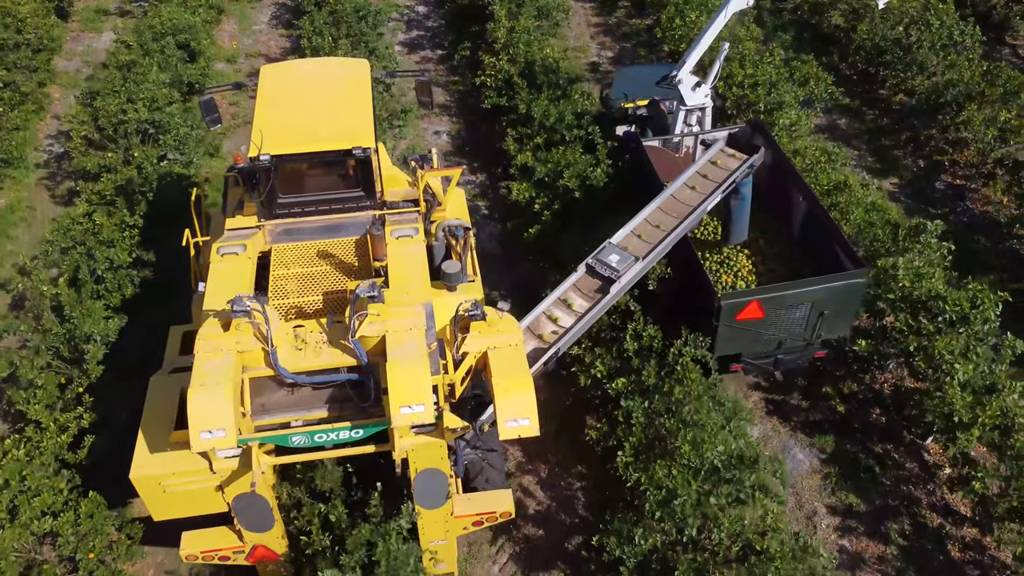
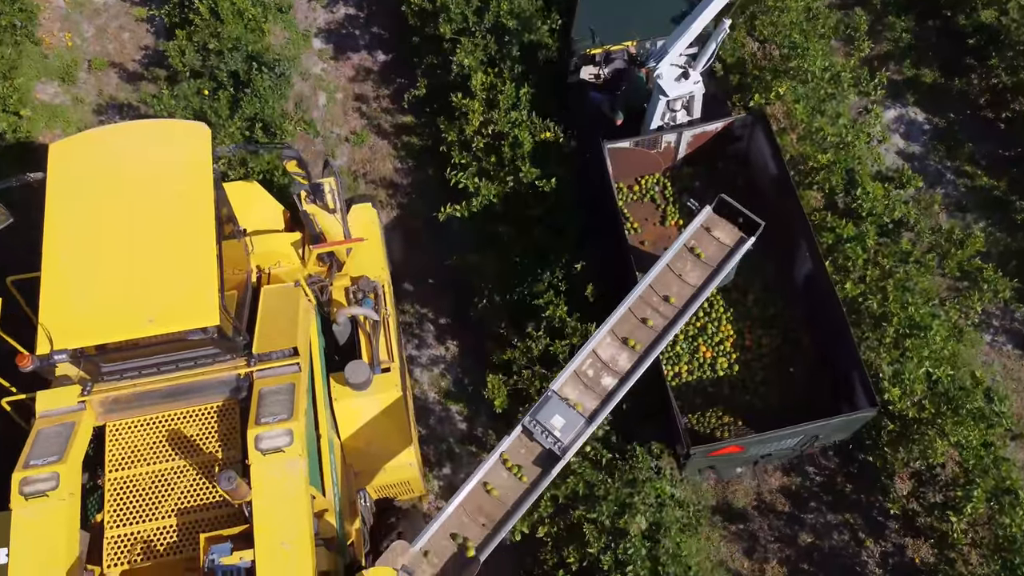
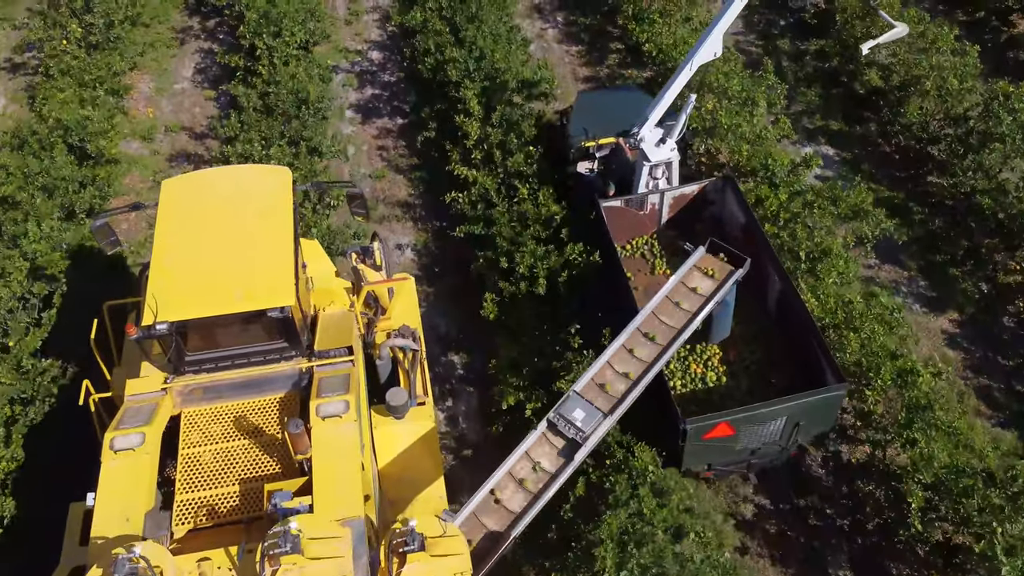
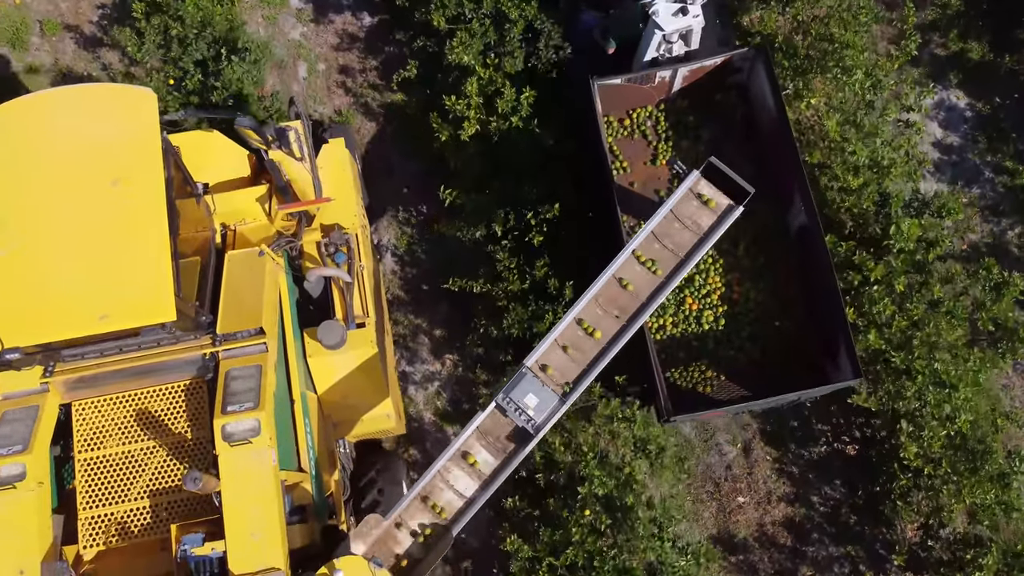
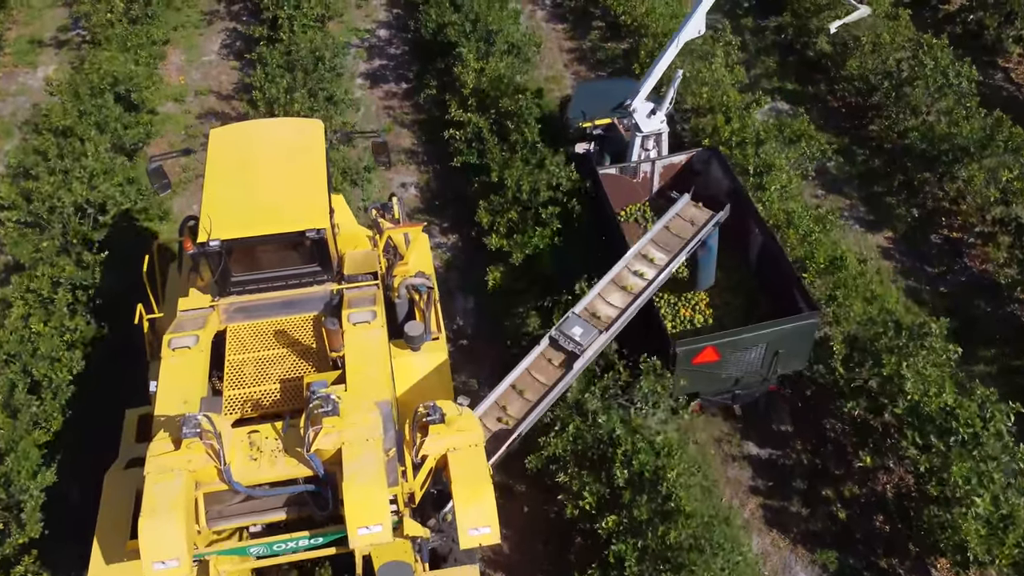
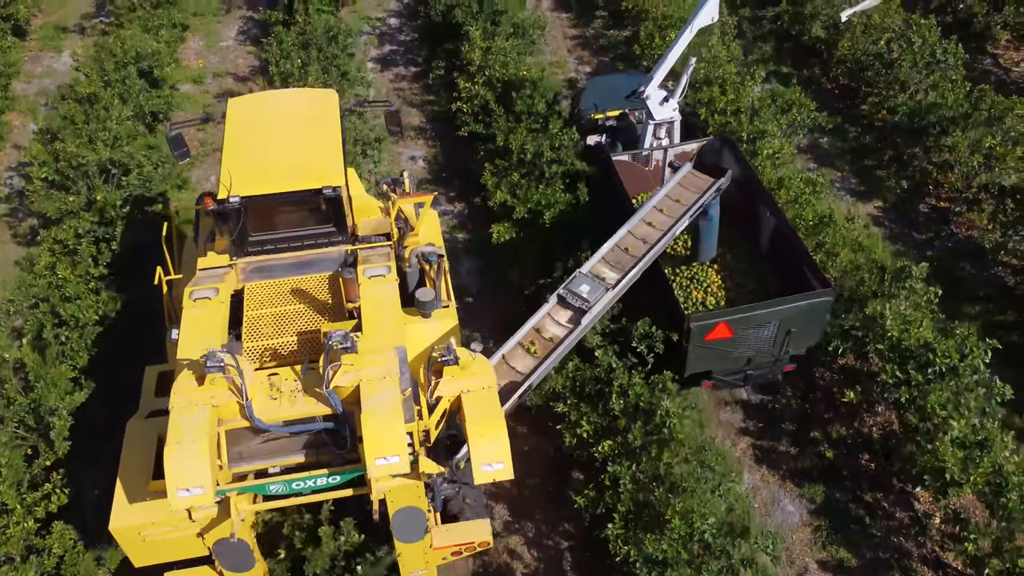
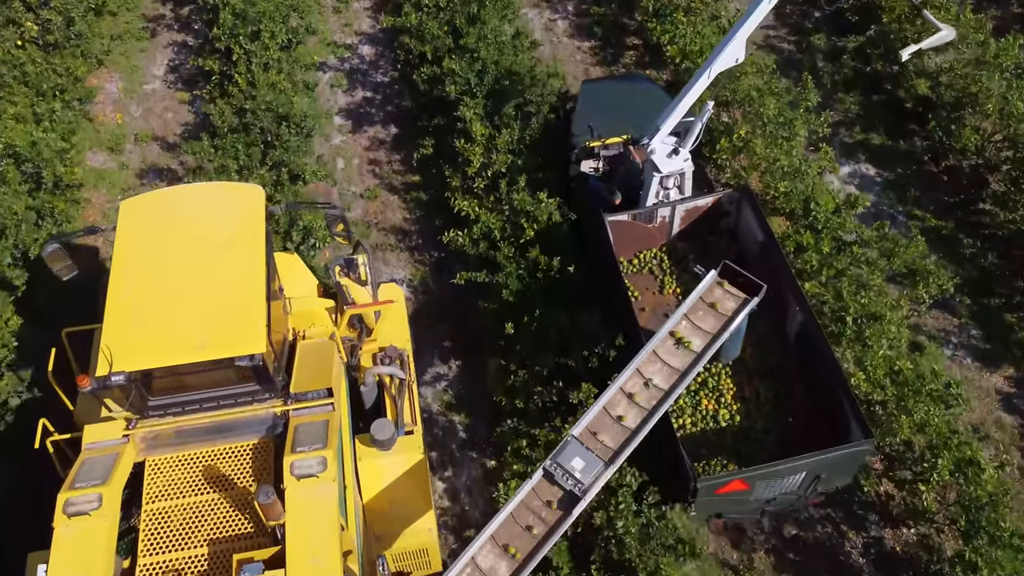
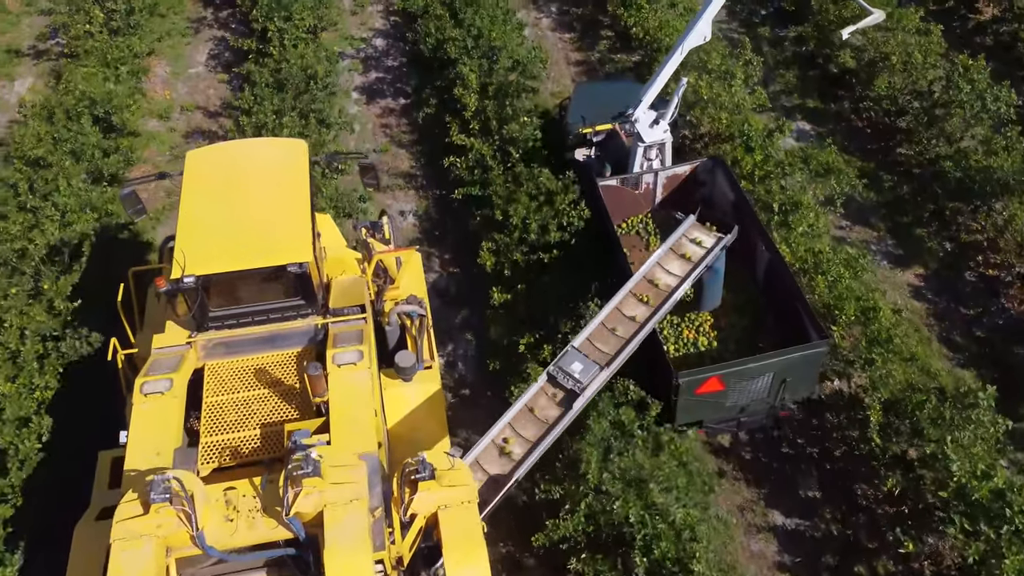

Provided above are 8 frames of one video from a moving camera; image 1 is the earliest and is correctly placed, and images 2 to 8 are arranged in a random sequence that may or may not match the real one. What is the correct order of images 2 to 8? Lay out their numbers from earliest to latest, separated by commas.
6, 5, 8, 3, 7, 2, 4
